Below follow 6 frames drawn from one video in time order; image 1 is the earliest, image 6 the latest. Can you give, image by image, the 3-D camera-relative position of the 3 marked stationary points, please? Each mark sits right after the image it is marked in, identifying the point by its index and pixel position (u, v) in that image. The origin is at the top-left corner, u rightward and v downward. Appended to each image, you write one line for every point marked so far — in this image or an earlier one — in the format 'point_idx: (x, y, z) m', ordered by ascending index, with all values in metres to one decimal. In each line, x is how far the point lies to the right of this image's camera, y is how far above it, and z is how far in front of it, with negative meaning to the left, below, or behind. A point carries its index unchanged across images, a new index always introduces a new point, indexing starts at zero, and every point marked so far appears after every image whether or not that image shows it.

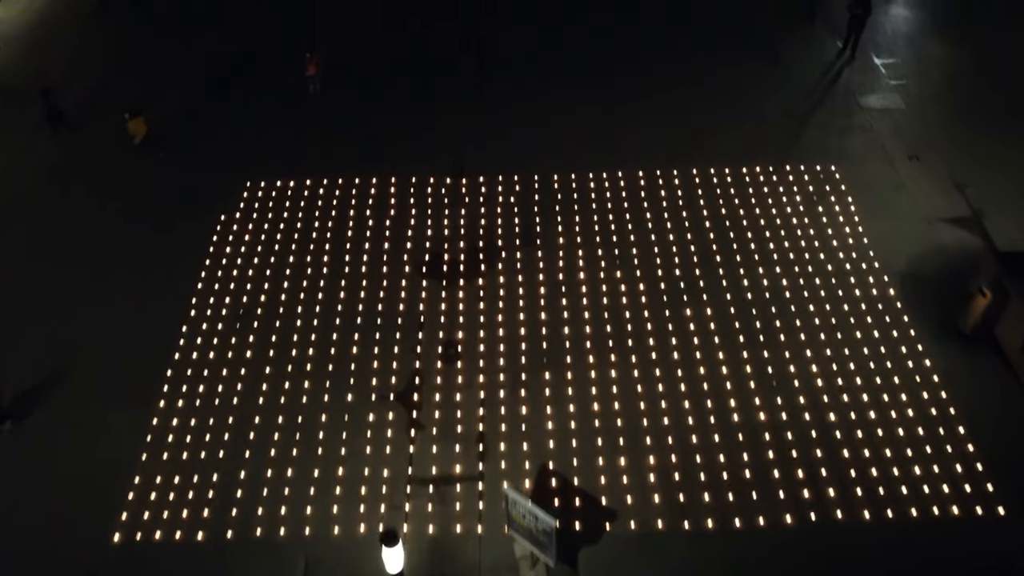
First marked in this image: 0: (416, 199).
0: (-0.8, +0.7, +7.0) m
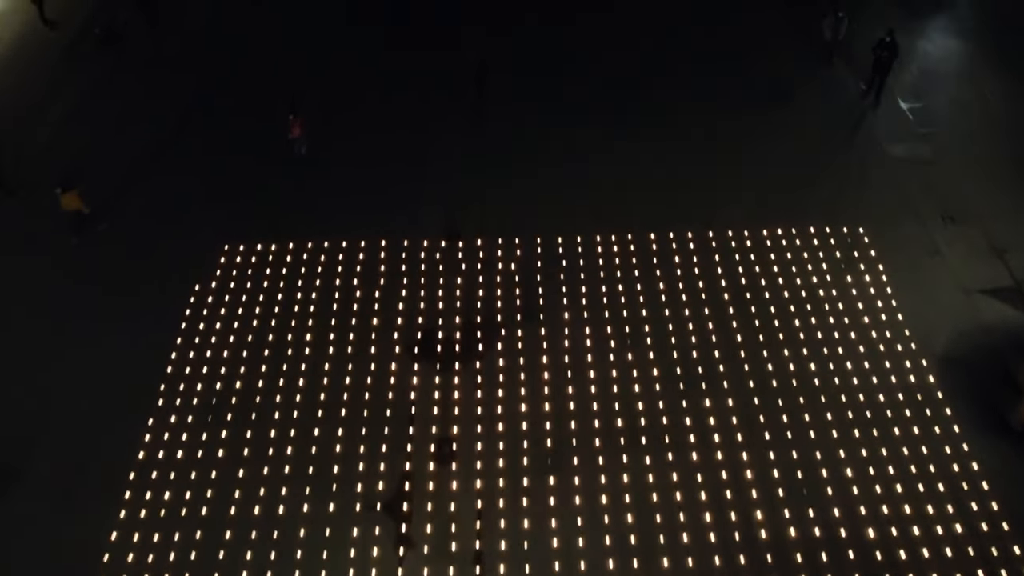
0: (-0.8, +0.2, +6.4) m
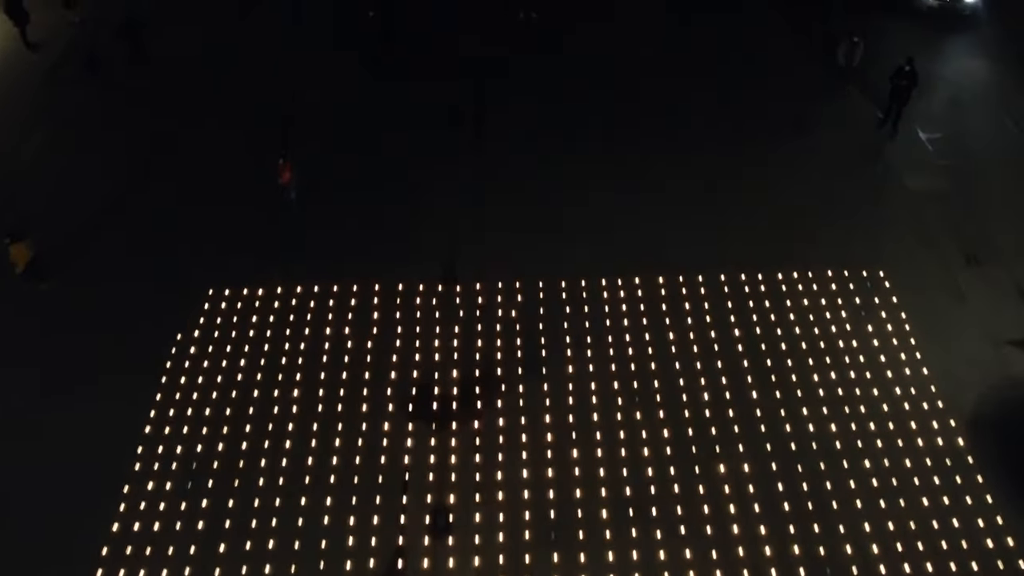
0: (-0.8, -0.2, +6.1) m
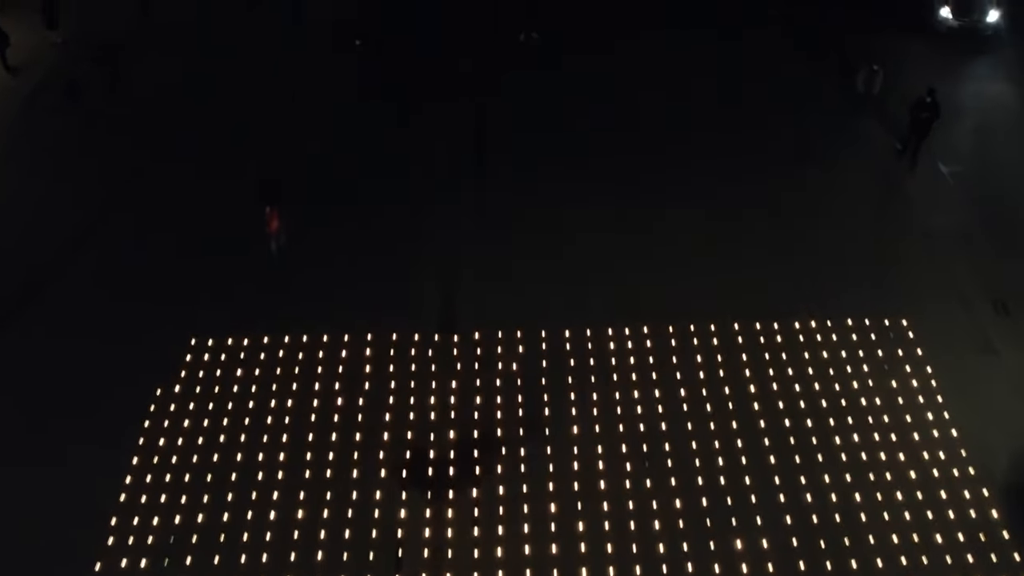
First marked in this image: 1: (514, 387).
0: (-0.8, -0.5, +5.7) m
1: (0.0, -0.6, +5.6) m
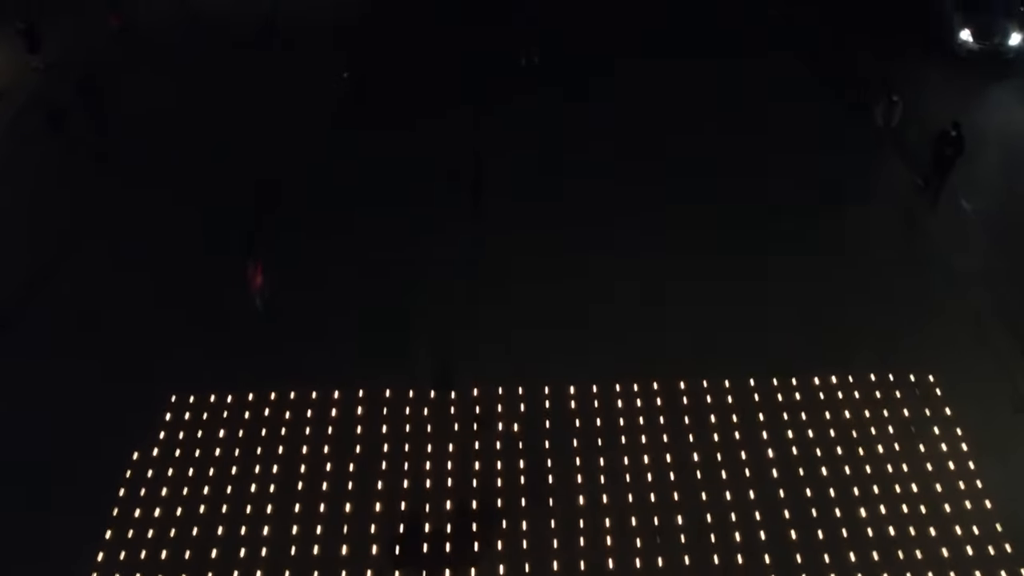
0: (-0.7, -0.8, +5.4) m
1: (0.0, -1.0, +5.2) m
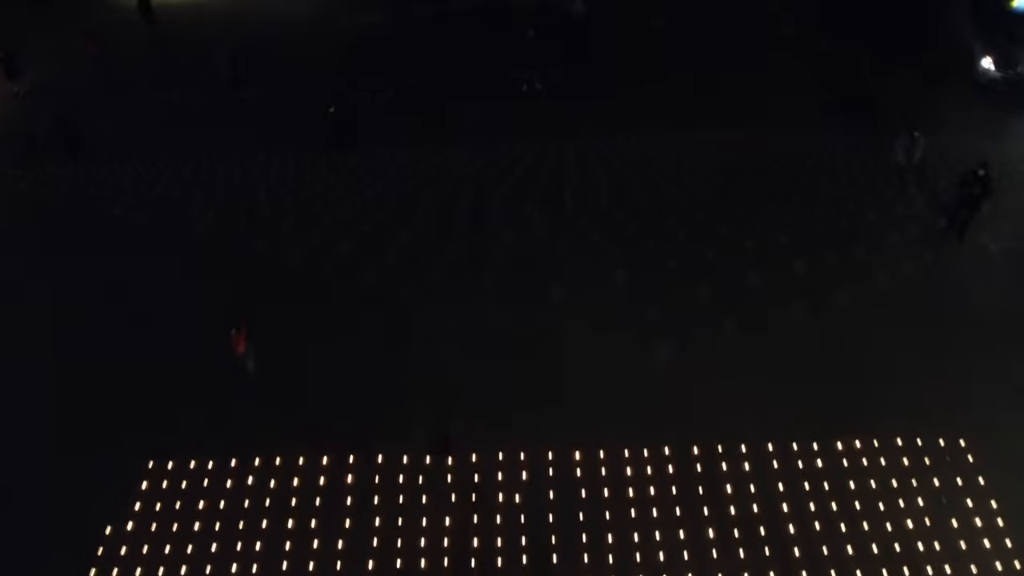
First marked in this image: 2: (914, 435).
0: (-0.7, -1.2, +5.0) m
1: (0.0, -1.3, +4.9) m
2: (+2.4, -0.9, +5.2) m
